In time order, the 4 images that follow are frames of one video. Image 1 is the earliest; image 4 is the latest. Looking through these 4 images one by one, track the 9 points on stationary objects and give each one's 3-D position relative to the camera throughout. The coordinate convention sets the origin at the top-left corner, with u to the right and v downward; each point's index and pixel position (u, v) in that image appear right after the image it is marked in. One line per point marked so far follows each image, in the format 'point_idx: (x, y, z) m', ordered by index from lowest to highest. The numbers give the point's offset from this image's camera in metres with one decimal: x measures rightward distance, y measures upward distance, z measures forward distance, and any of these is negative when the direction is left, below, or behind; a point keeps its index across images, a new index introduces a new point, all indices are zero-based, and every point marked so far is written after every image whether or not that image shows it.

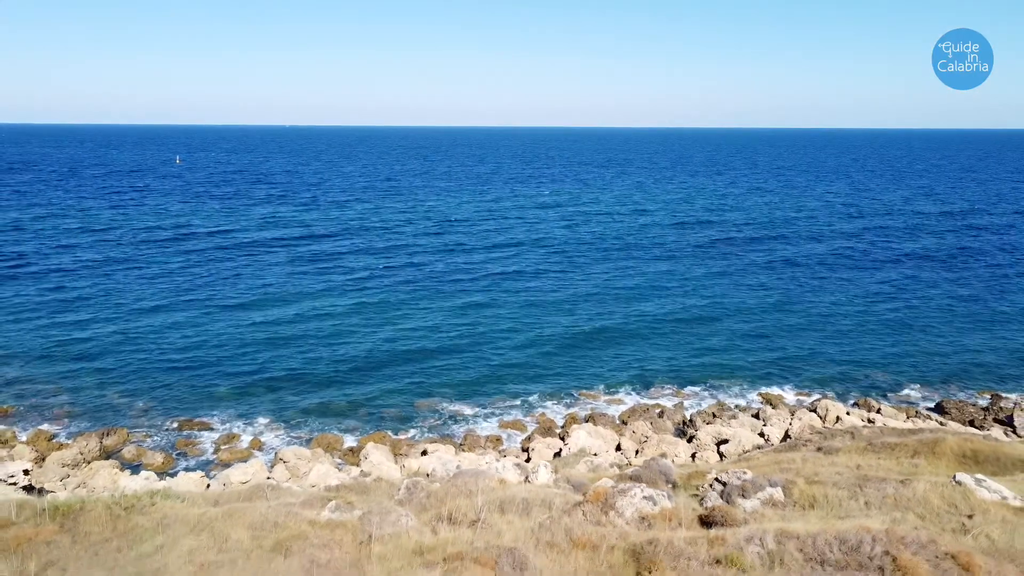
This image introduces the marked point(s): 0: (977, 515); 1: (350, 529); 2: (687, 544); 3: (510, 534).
0: (+8.9, -4.3, +12.6) m
1: (-2.8, -4.2, +11.6) m
2: (+2.7, -3.9, +10.1) m
3: (0.0, -3.9, +10.7) m
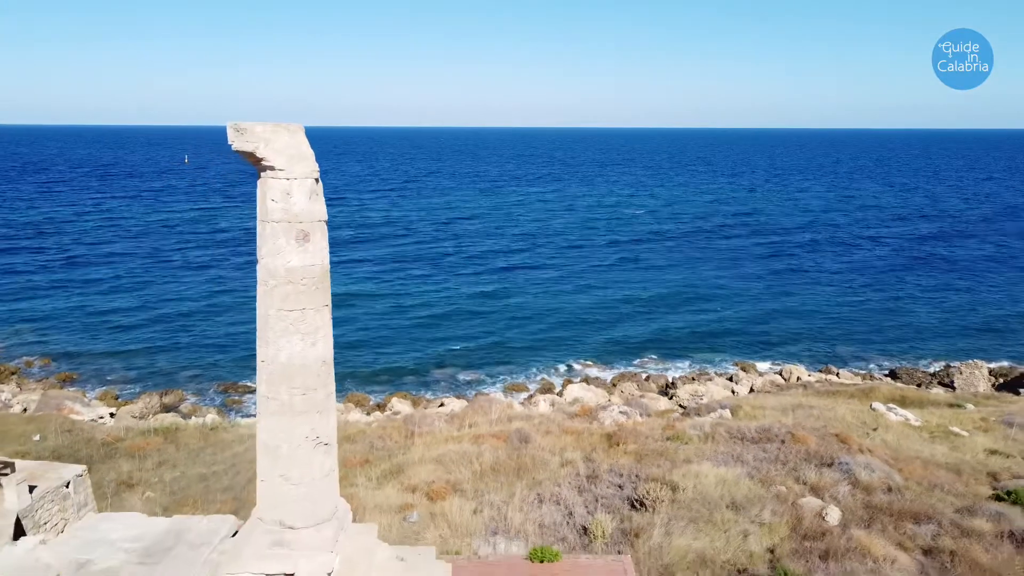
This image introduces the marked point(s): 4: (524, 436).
0: (+9.1, -3.4, +16.2) m
1: (-2.6, -3.3, +15.3) m
2: (+2.9, -3.0, +13.7) m
3: (+0.1, -3.0, +14.3) m
4: (+0.3, -3.0, +13.4) m
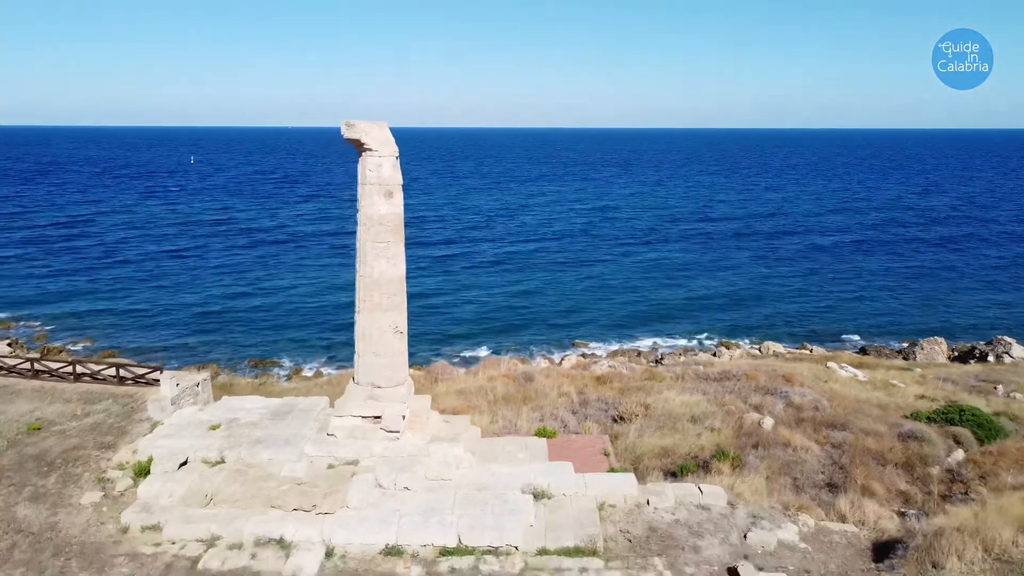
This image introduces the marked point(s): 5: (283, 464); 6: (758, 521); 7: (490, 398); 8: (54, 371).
0: (+9.2, -2.6, +19.1) m
1: (-2.5, -2.5, +18.2) m
2: (+3.0, -2.2, +16.7) m
3: (+0.3, -2.2, +17.3) m
4: (+0.4, -2.2, +16.4) m
5: (-2.9, -2.2, +8.3) m
6: (+3.0, -2.8, +8.1) m
7: (-0.5, -2.5, +14.8) m
8: (-7.8, -1.4, +11.3) m
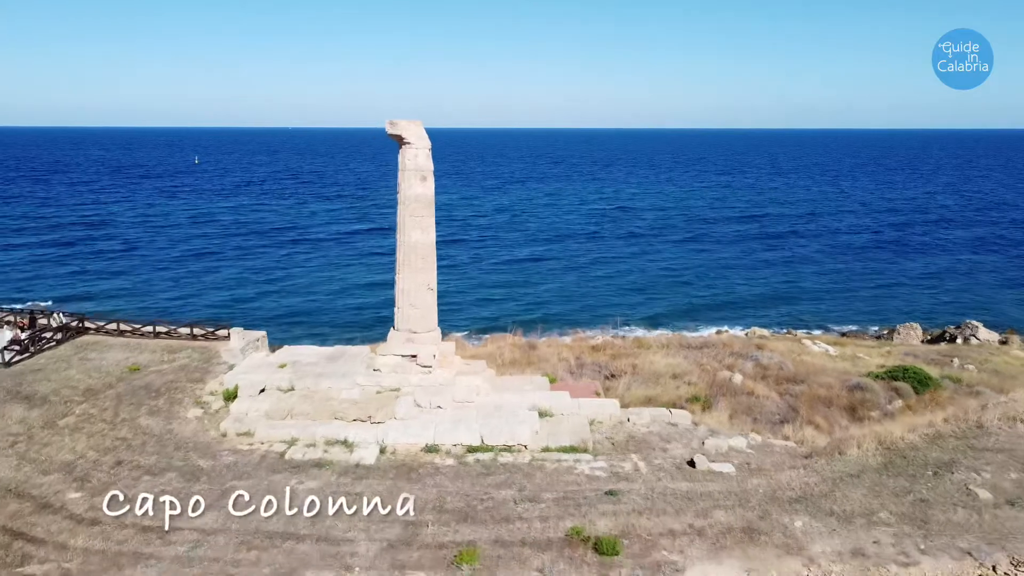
0: (+9.4, -2.1, +21.3) m
1: (-2.3, -1.9, +20.4) m
2: (+3.2, -1.6, +18.9) m
3: (+0.5, -1.6, +19.5) m
4: (+0.6, -1.7, +18.6) m
5: (-2.7, -1.6, +10.5) m
6: (+3.2, -2.3, +10.3) m
7: (-0.3, -1.9, +17.0) m
8: (-7.7, -0.9, +13.5) m
